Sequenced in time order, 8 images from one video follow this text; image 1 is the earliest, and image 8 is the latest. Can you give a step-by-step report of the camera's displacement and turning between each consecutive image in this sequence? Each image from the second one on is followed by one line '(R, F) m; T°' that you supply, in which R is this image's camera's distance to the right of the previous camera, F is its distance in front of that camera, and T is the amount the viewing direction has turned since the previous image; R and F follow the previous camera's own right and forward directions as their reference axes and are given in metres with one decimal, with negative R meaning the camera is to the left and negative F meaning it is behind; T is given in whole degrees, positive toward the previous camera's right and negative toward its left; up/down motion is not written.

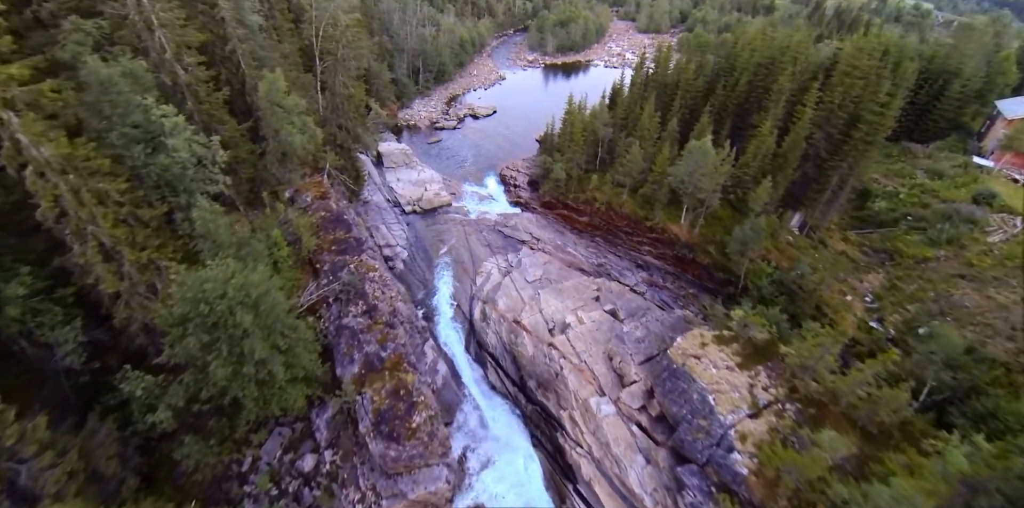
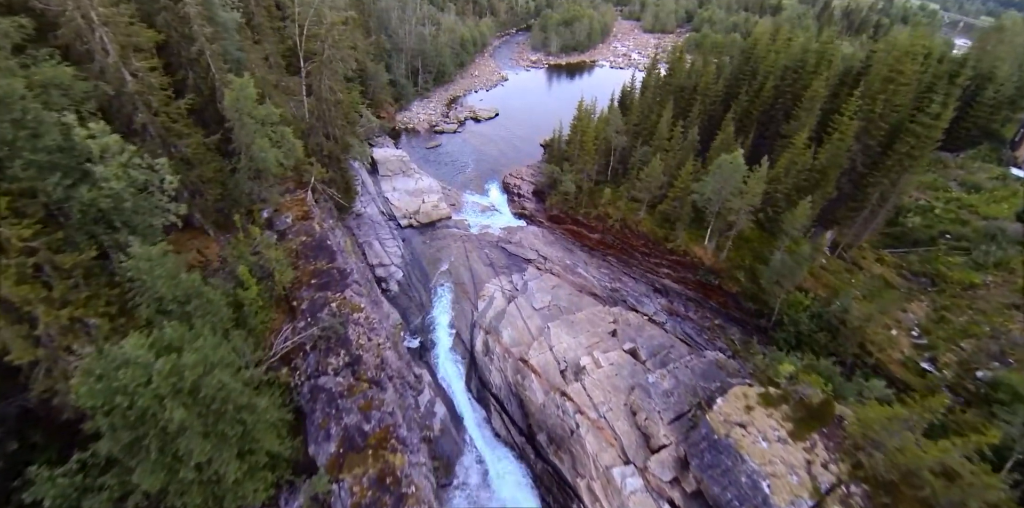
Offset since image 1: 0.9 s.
(-0.5, +4.0) m; 0°
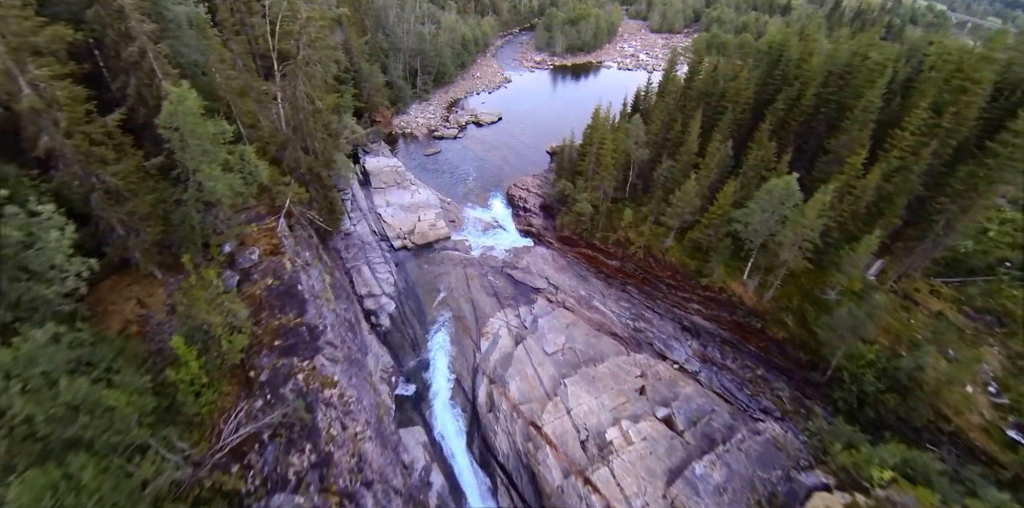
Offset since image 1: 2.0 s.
(-0.7, +5.2) m; 0°
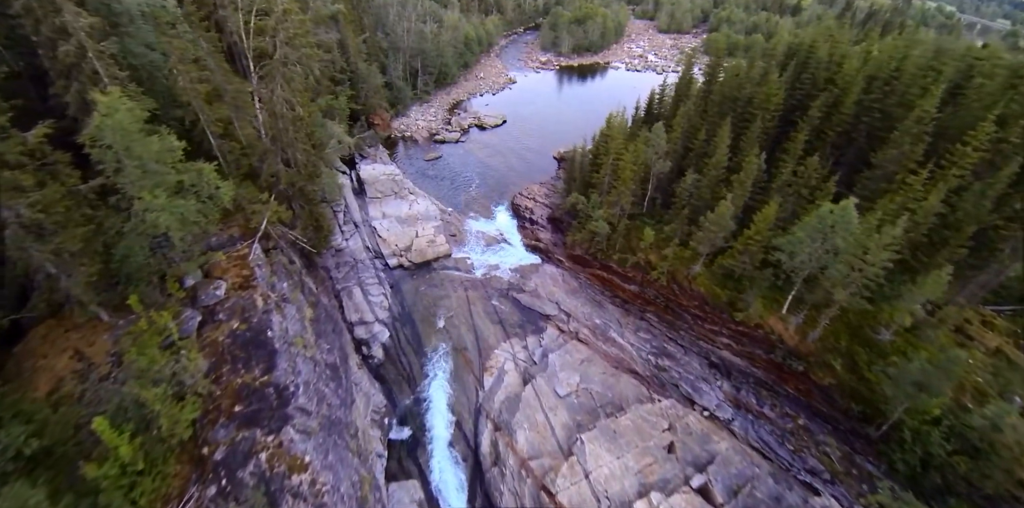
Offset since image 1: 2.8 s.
(-0.5, +3.8) m; 0°
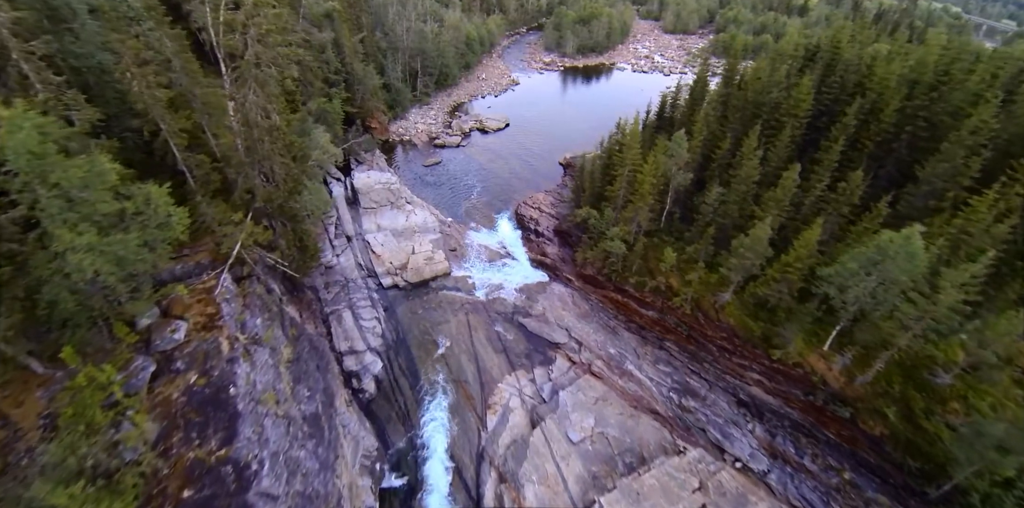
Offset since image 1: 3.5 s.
(-0.4, +3.2) m; 0°
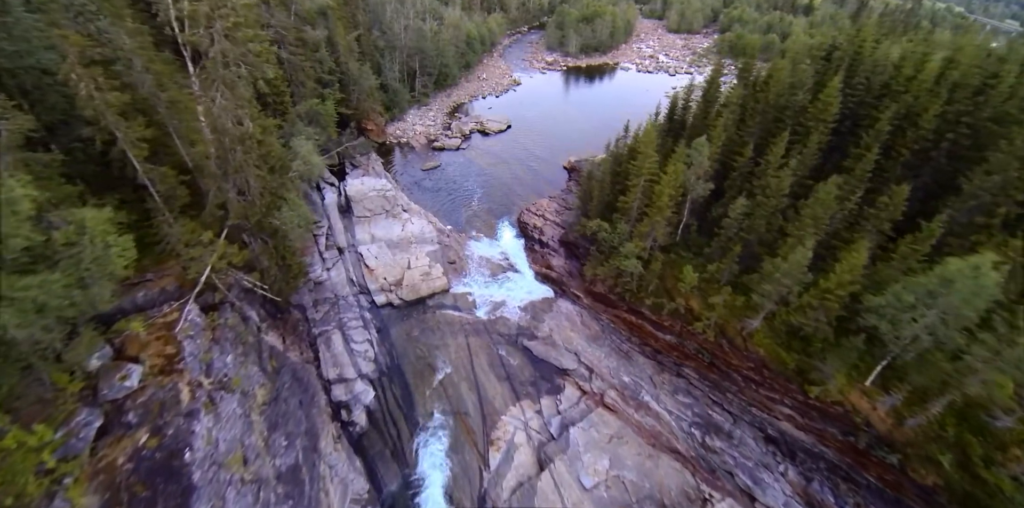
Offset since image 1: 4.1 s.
(-0.4, +2.7) m; 0°
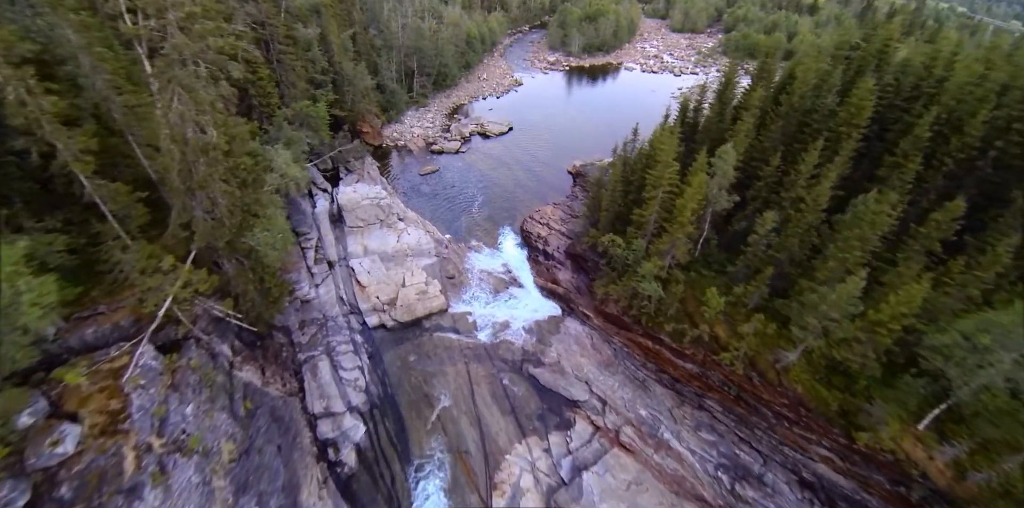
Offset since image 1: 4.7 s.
(-0.4, +2.7) m; 0°
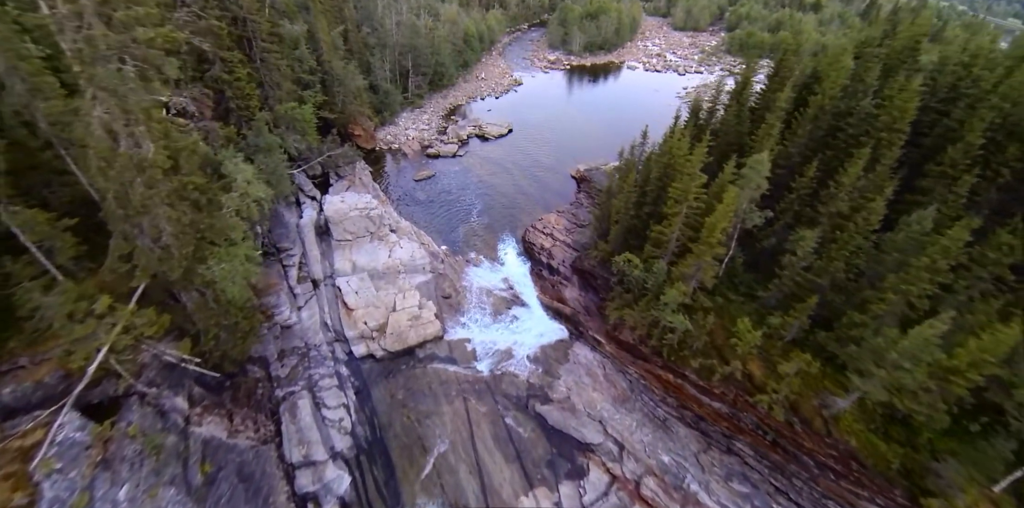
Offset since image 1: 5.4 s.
(-0.4, +3.1) m; 0°
